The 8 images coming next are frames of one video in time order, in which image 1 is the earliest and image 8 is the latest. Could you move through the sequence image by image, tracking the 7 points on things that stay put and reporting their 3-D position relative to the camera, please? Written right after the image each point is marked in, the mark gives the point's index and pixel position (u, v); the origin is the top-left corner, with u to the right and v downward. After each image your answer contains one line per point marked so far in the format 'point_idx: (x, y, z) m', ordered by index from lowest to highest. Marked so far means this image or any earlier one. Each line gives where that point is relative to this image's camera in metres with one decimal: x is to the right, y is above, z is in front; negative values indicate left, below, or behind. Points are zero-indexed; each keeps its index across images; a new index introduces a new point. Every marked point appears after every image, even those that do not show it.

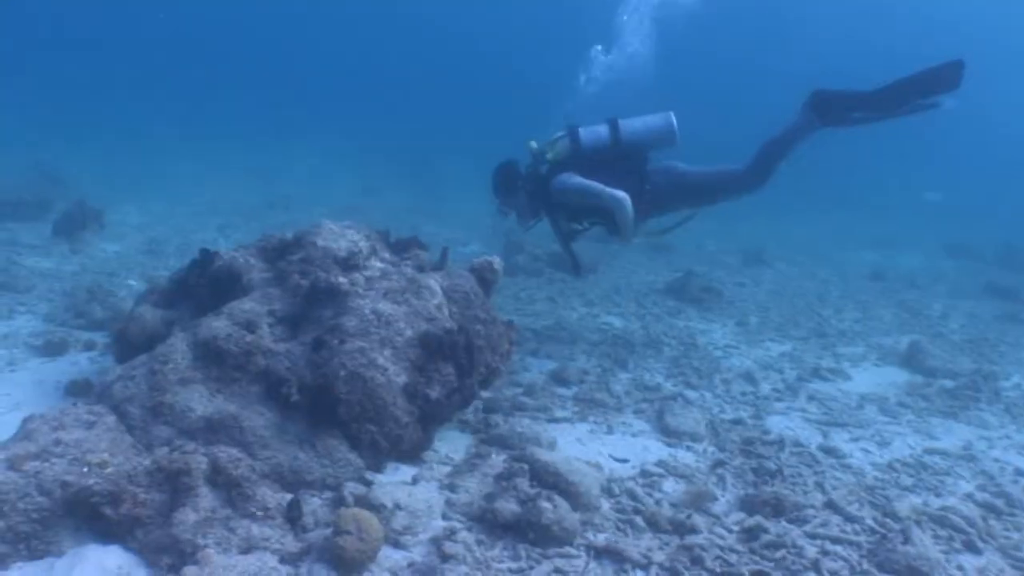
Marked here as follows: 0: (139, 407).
0: (-1.6, -0.5, +5.5) m
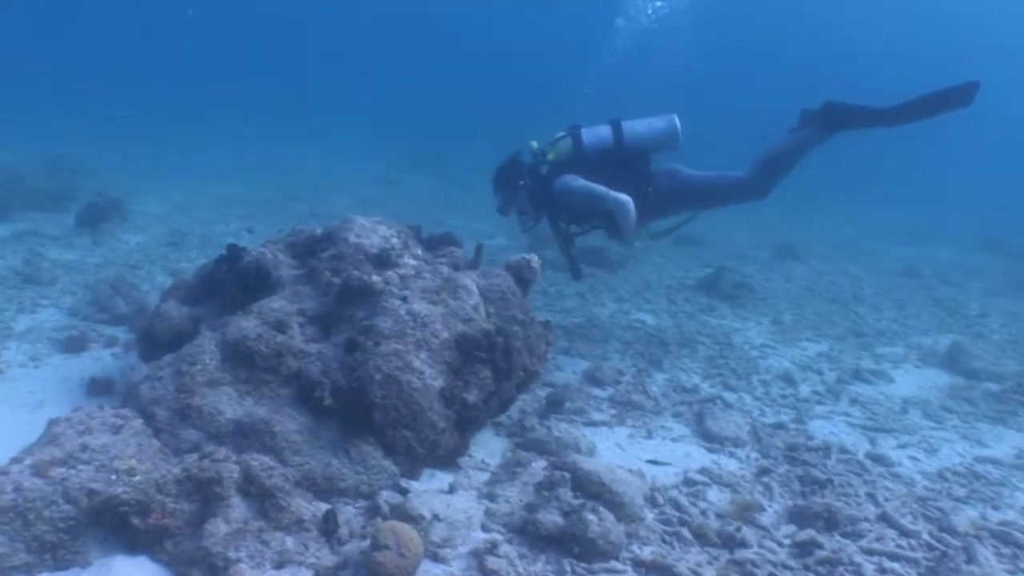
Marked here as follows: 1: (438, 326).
0: (-1.4, -0.5, +5.3) m
1: (-0.3, -0.2, +5.5) m
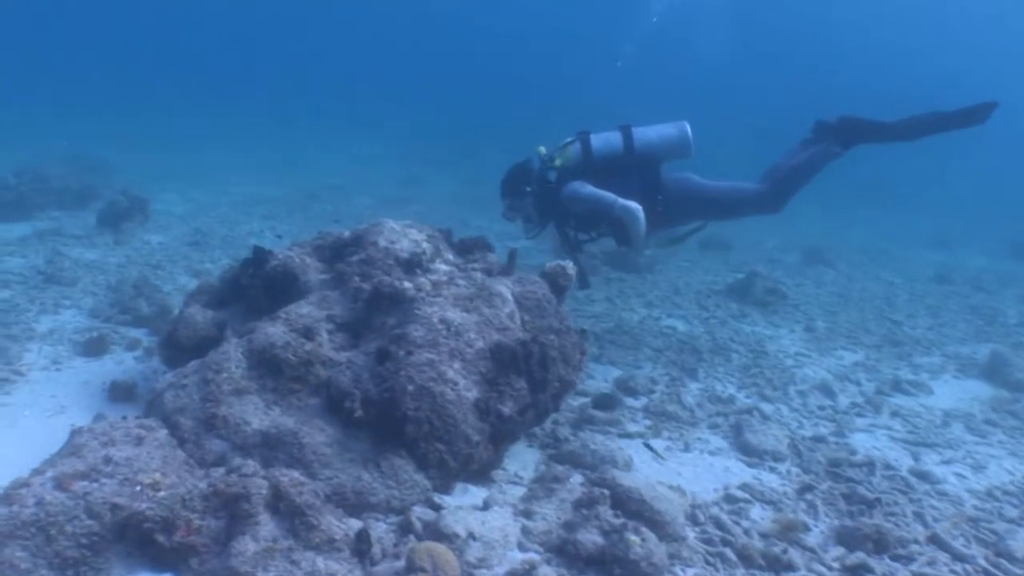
0: (-1.3, -0.5, +5.1) m
1: (-0.2, -0.2, +5.4) m
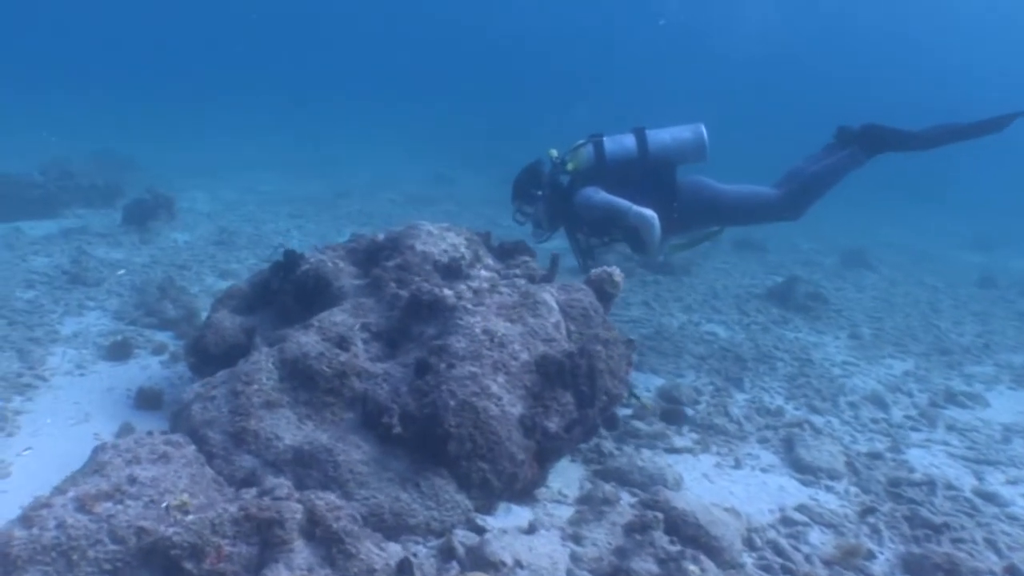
0: (-1.1, -0.5, +4.8) m
1: (0.0, -0.2, +5.1) m
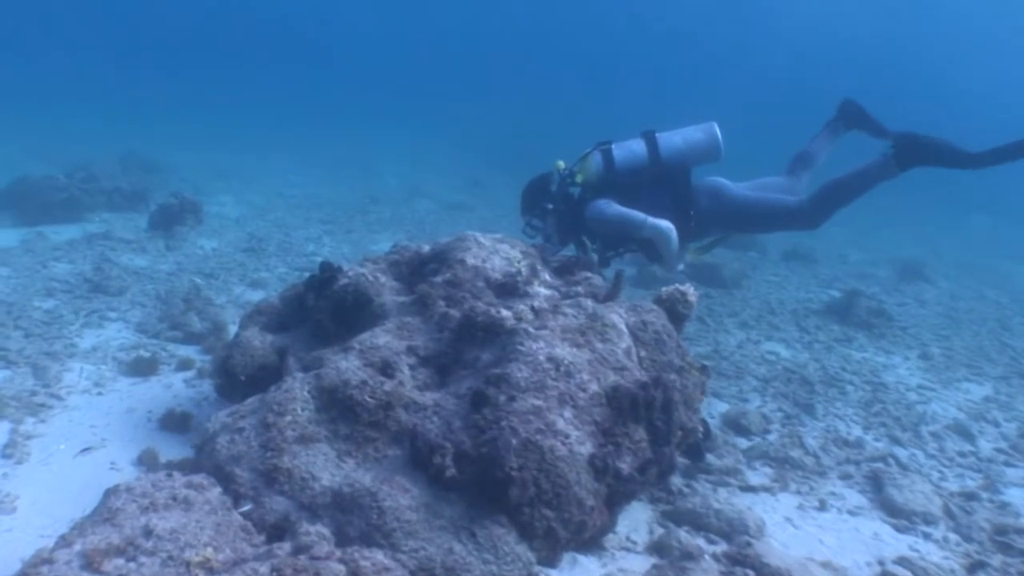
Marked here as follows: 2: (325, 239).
0: (-0.9, -0.6, +4.3) m
1: (+0.3, -0.3, +4.5) m
2: (-2.0, +0.5, +13.9) m
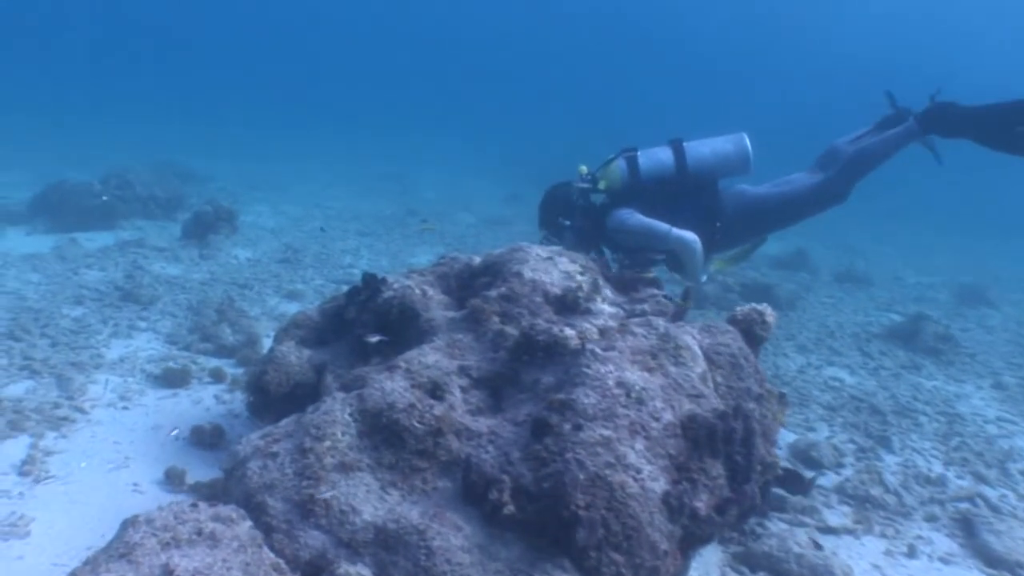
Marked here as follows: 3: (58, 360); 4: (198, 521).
0: (-0.7, -0.6, +3.8) m
1: (+0.5, -0.4, +4.0) m
2: (-1.6, +0.4, +13.5) m
3: (-2.6, -0.4, +7.3) m
4: (-0.9, -0.6, +3.5) m
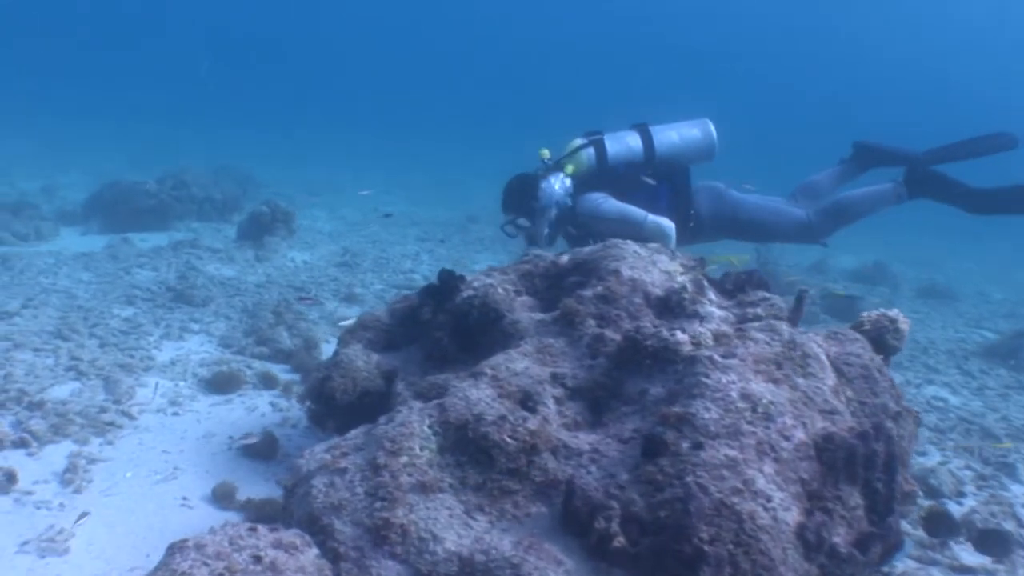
0: (-0.4, -0.6, +3.3) m
1: (+0.7, -0.4, +3.4) m
2: (-0.9, +0.3, +13.0) m
3: (-2.2, -0.4, +6.9) m
4: (-0.6, -0.6, +3.0) m
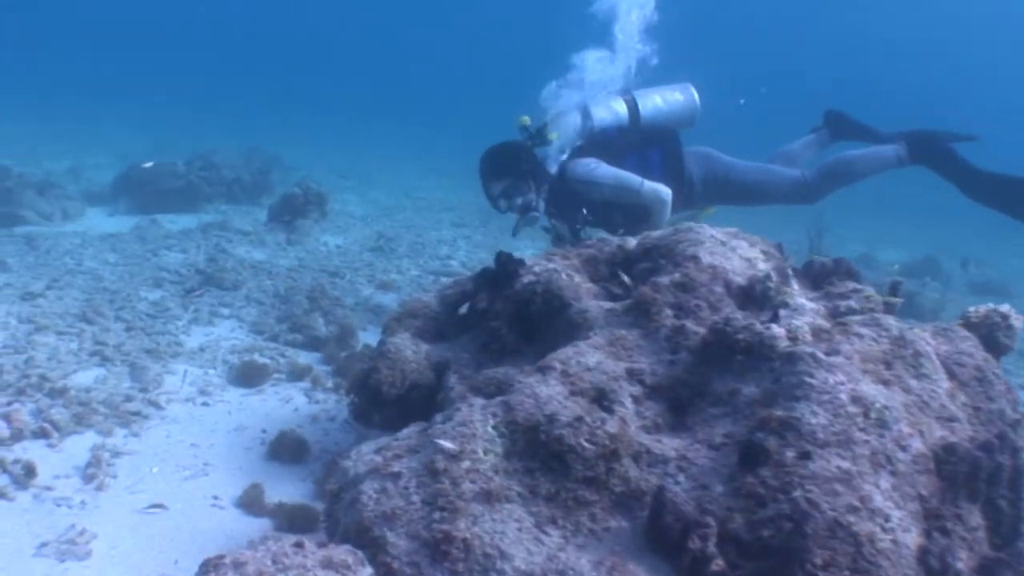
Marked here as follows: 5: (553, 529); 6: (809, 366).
0: (-0.2, -0.6, +2.9) m
1: (+0.9, -0.3, +3.0) m
2: (-0.5, +0.4, +12.6) m
3: (-2.0, -0.3, +6.5) m
4: (-0.4, -0.6, +2.6) m
5: (+0.1, -0.6, +3.0) m
6: (+0.7, -0.2, +3.1) m
